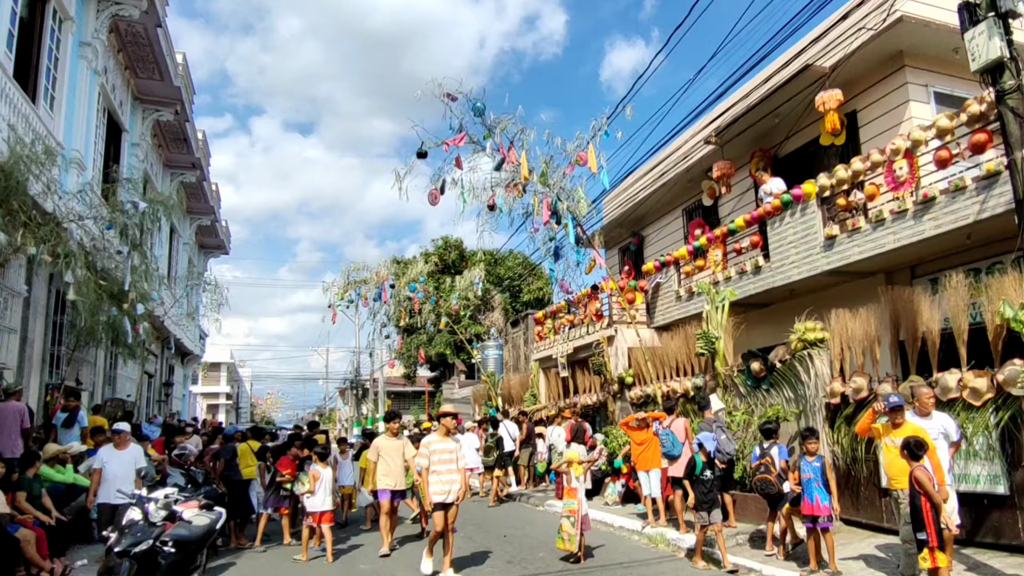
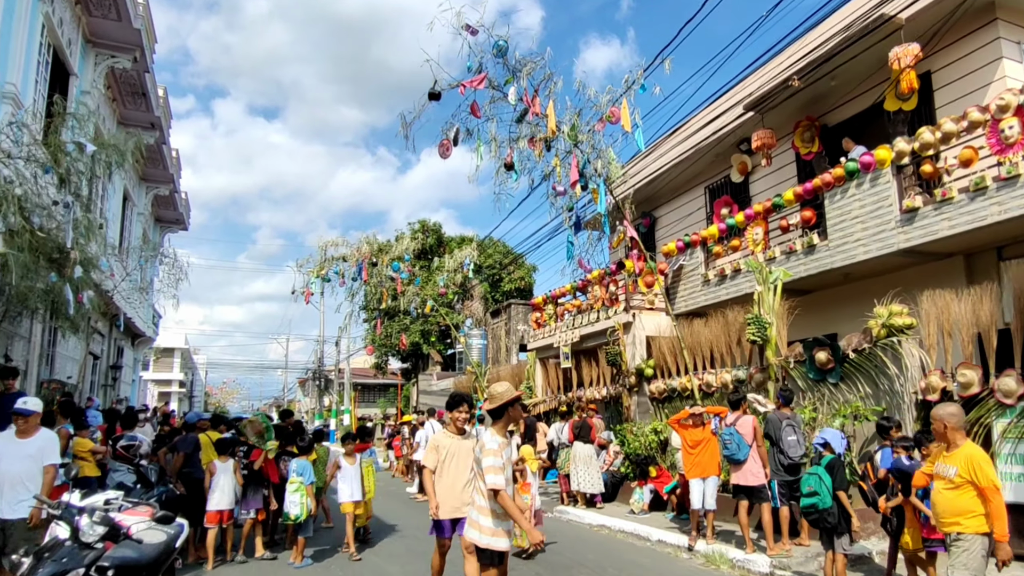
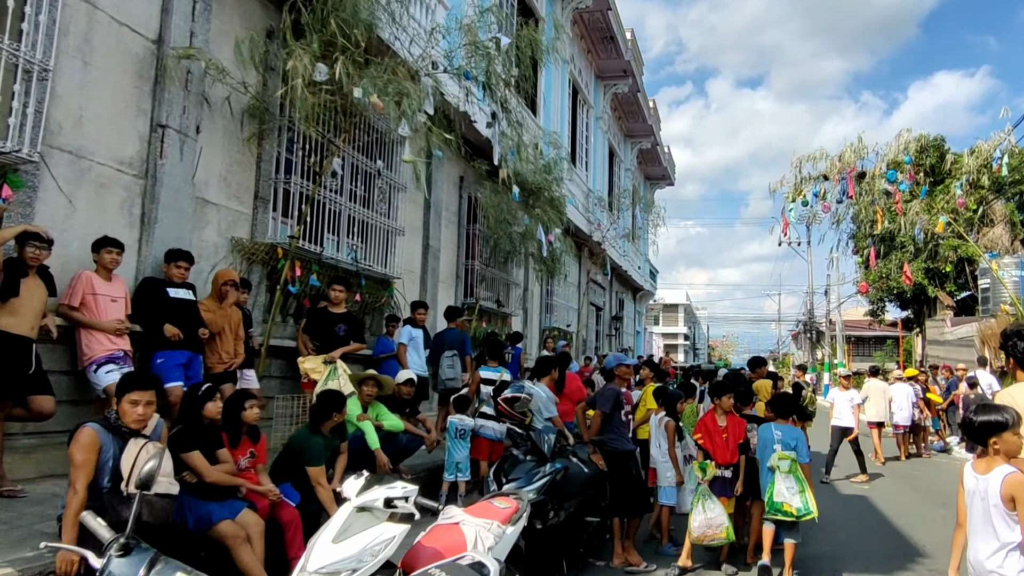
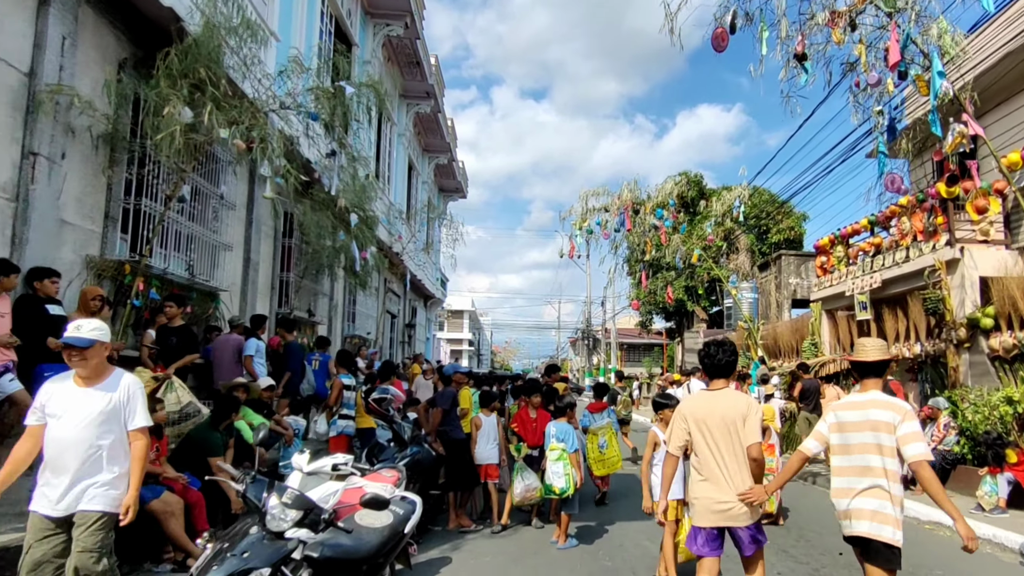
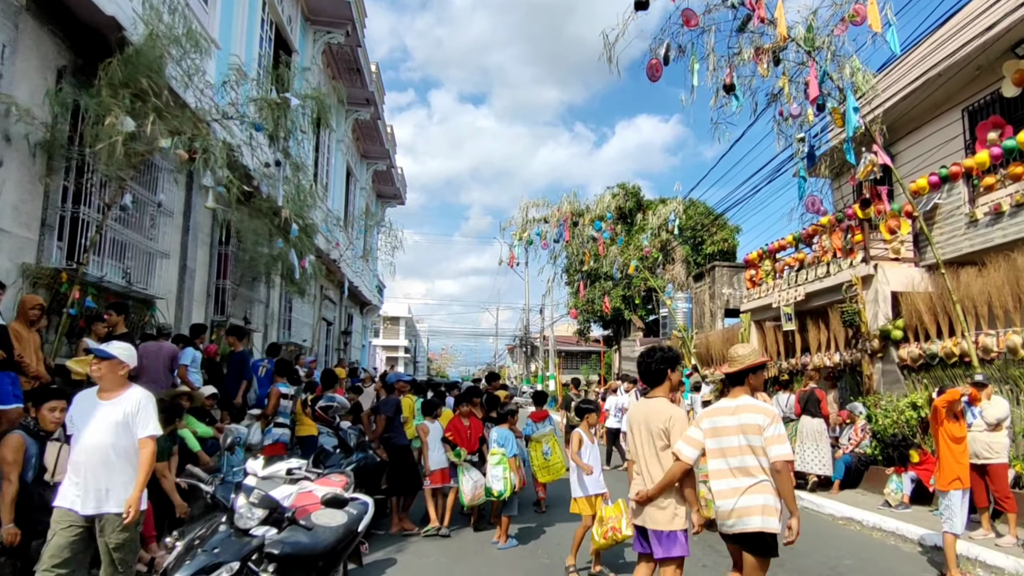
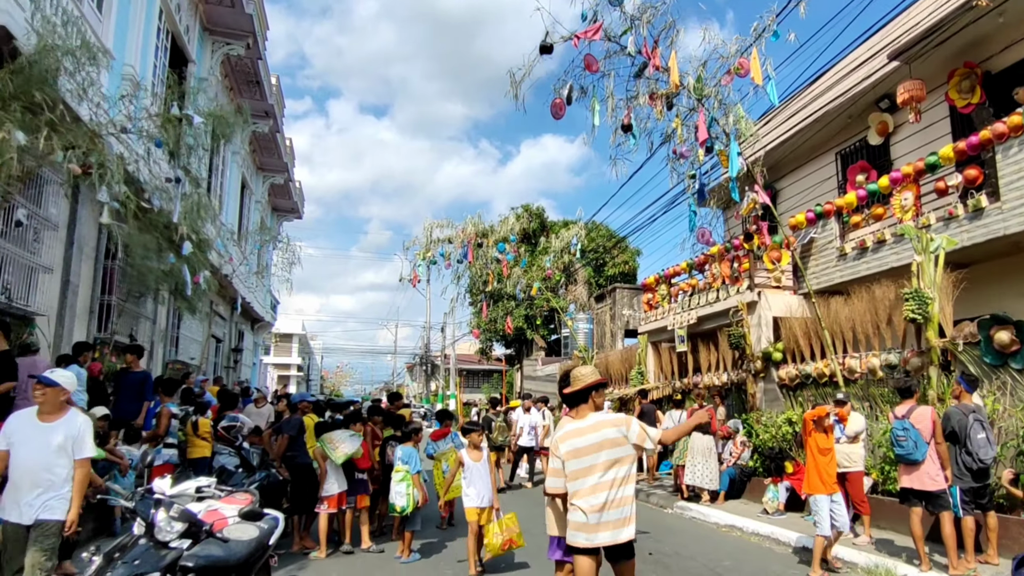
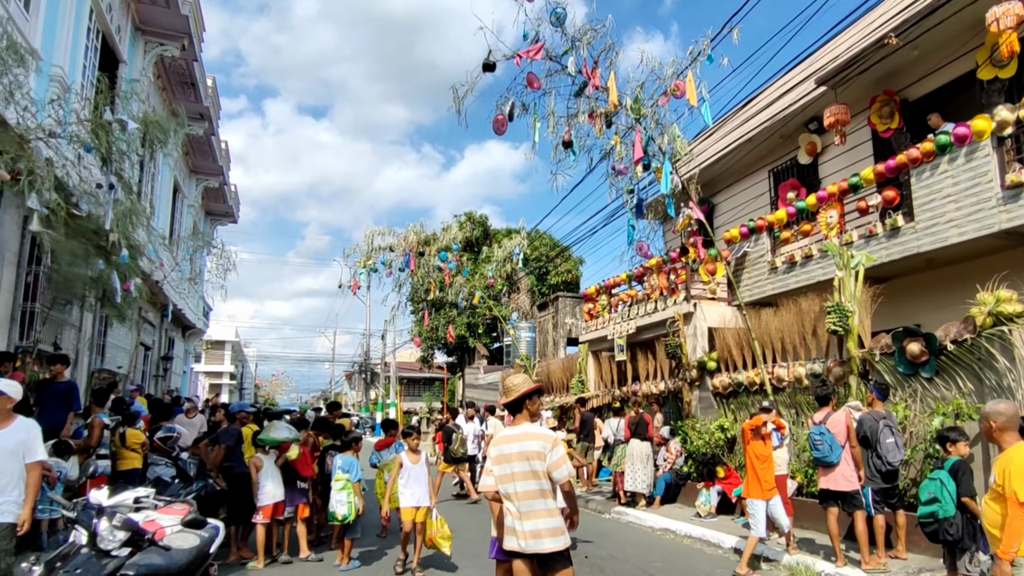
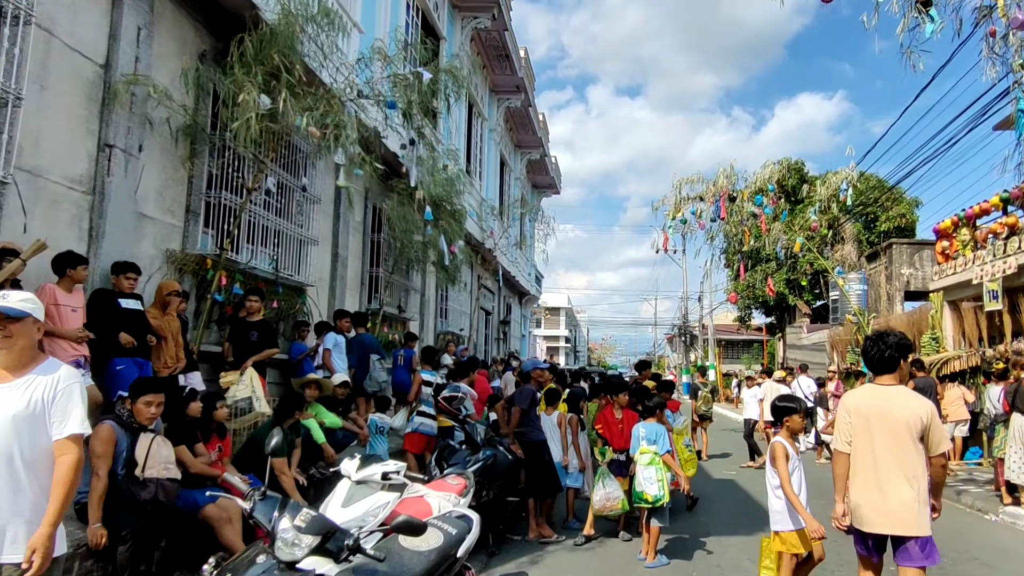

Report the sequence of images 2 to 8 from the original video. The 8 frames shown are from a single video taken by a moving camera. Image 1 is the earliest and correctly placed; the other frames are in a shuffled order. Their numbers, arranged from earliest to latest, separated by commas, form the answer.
2, 7, 6, 5, 4, 8, 3
